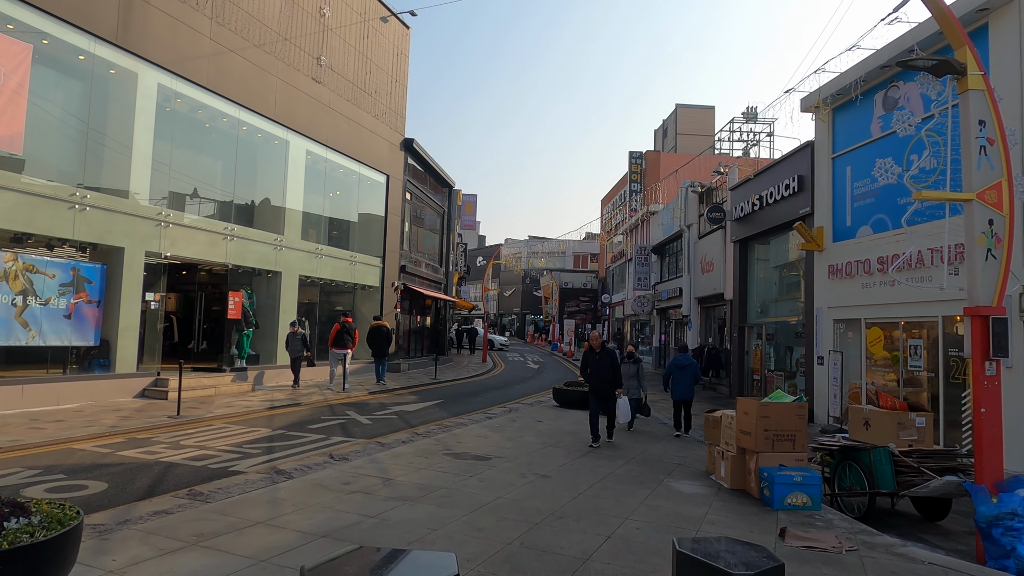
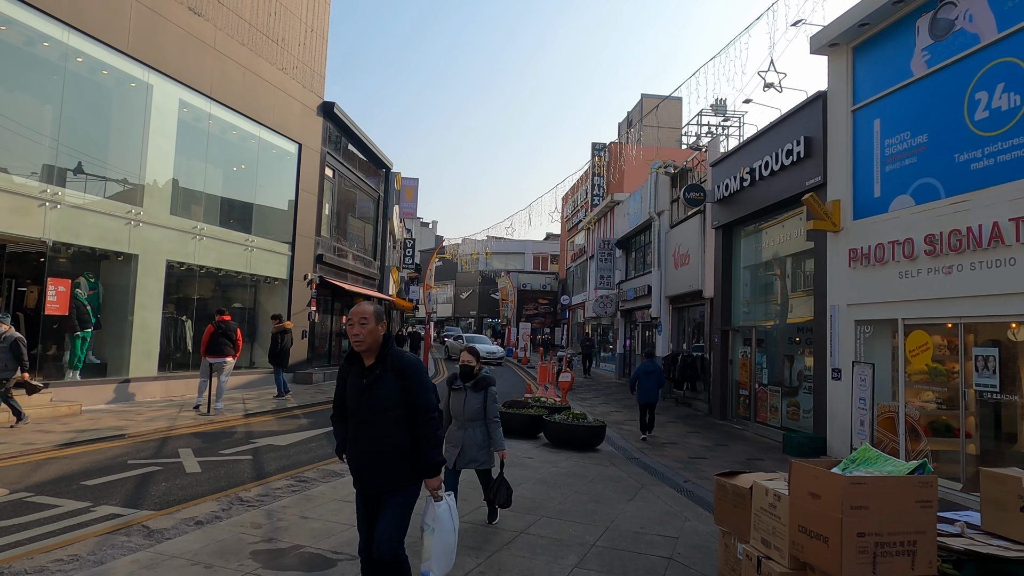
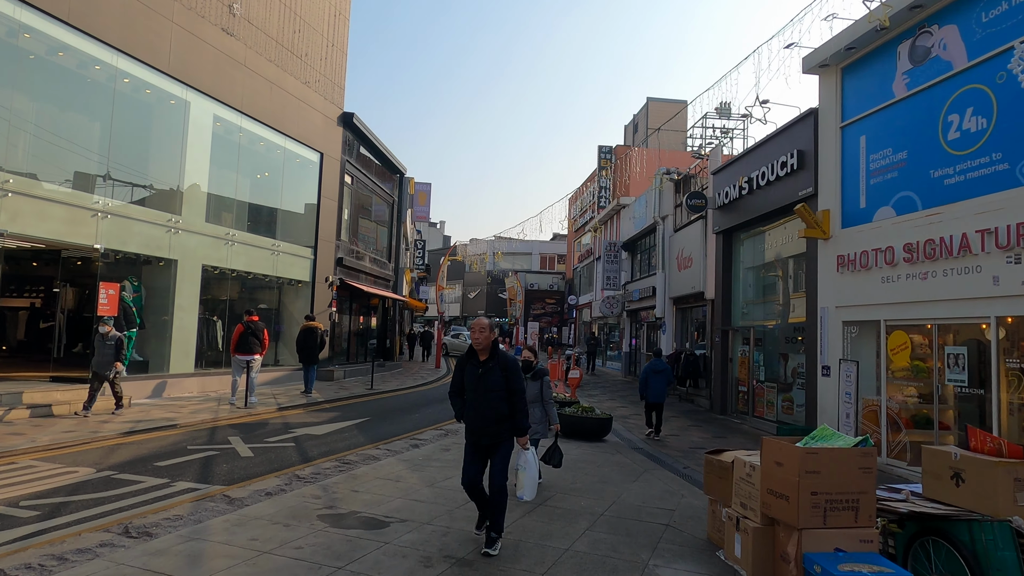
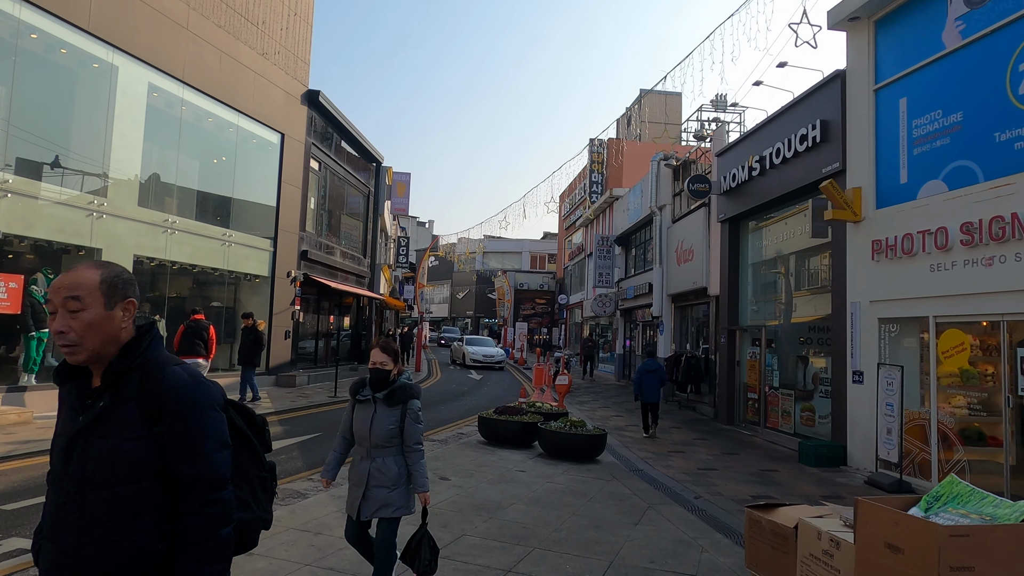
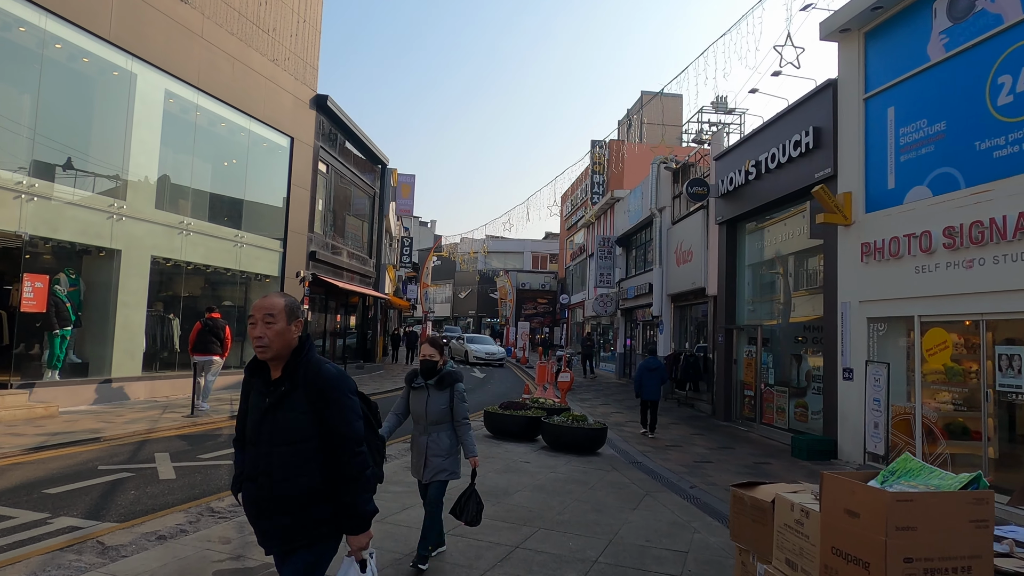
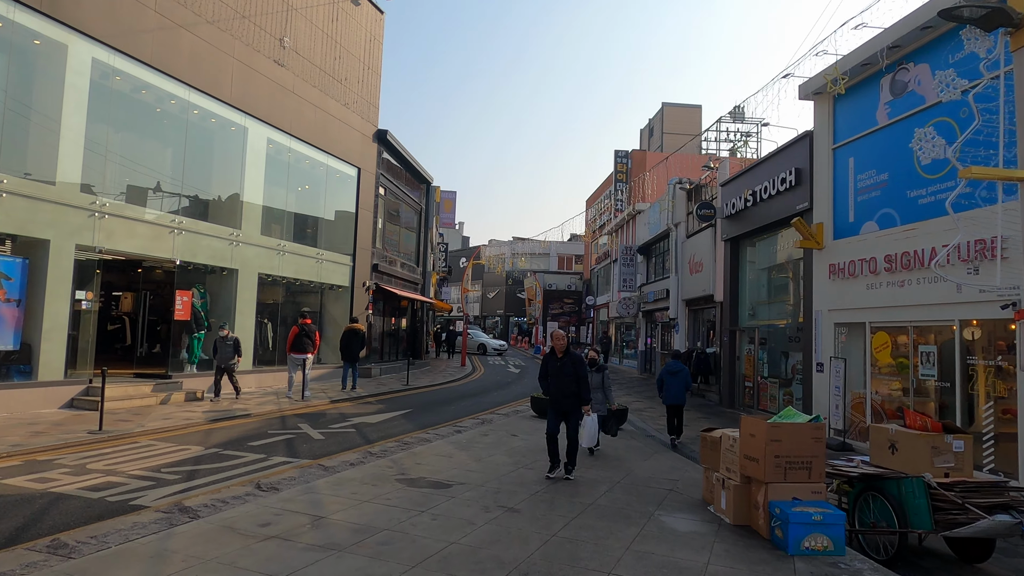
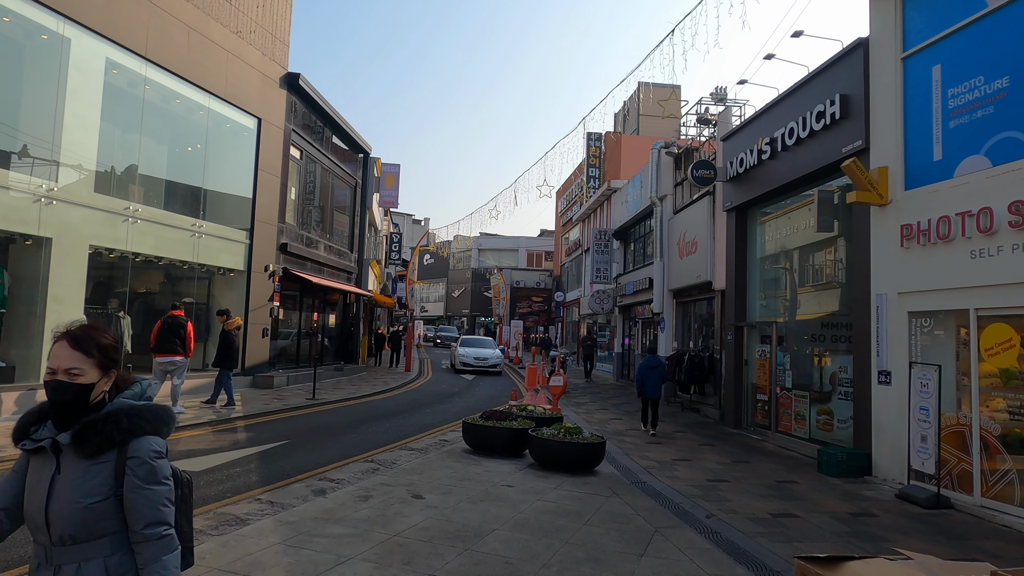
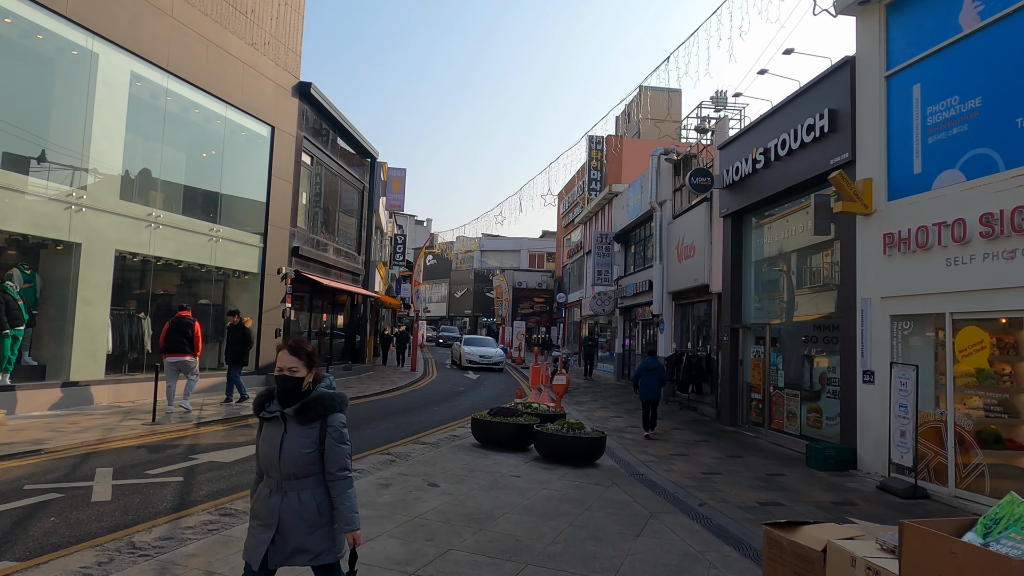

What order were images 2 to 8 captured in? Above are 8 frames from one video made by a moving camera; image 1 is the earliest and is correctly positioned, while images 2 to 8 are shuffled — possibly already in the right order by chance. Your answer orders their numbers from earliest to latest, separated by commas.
6, 3, 2, 5, 4, 8, 7
